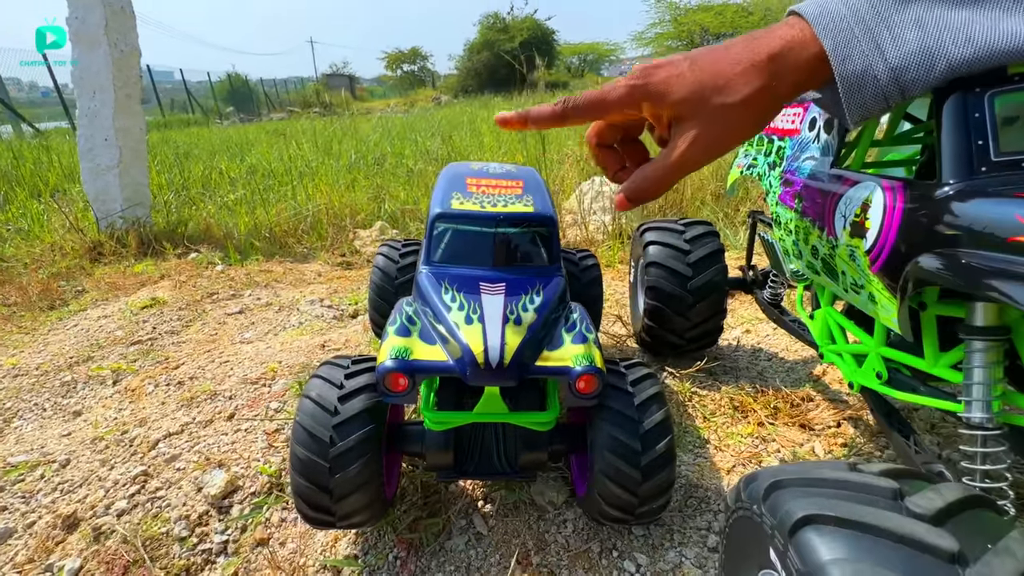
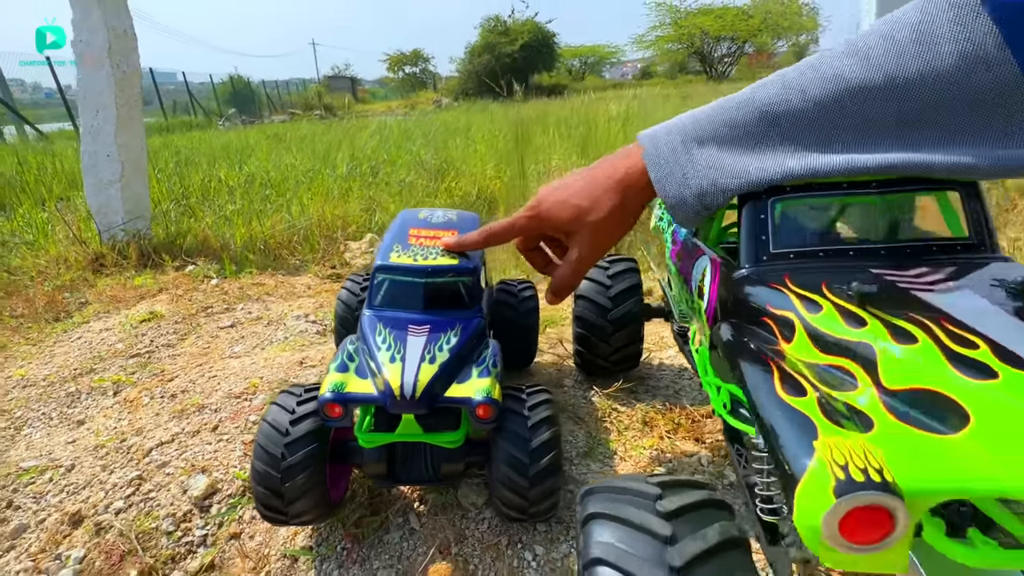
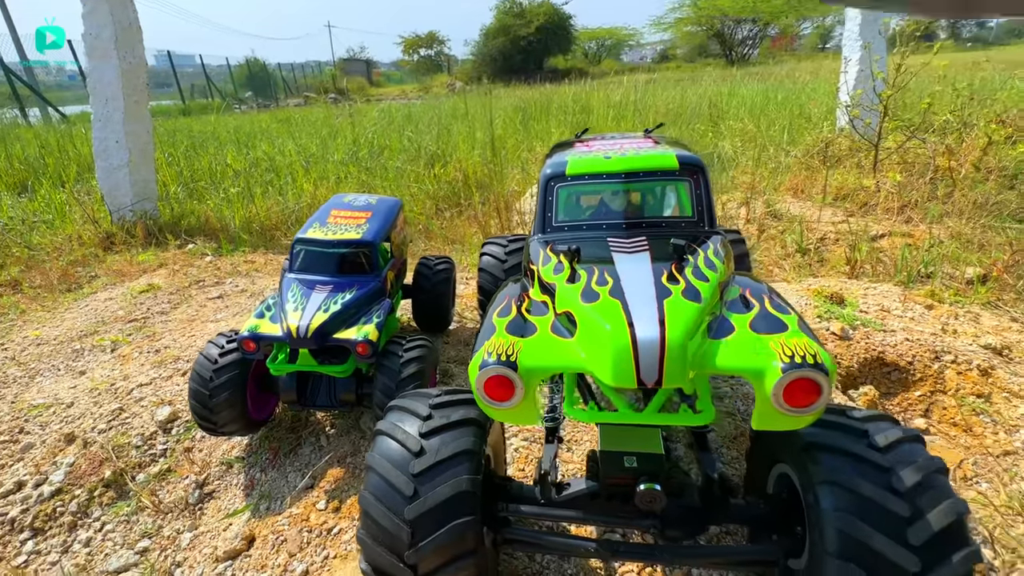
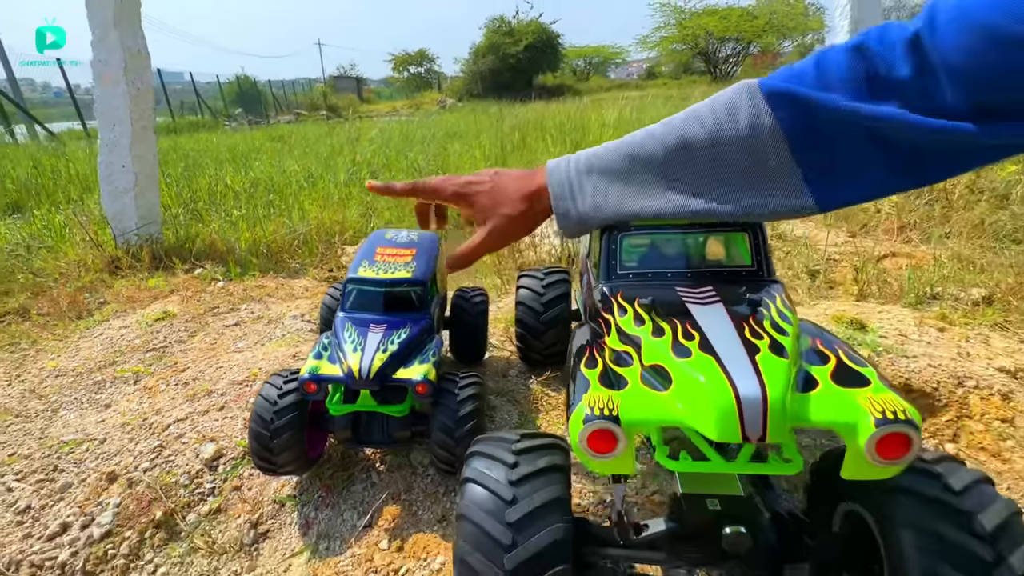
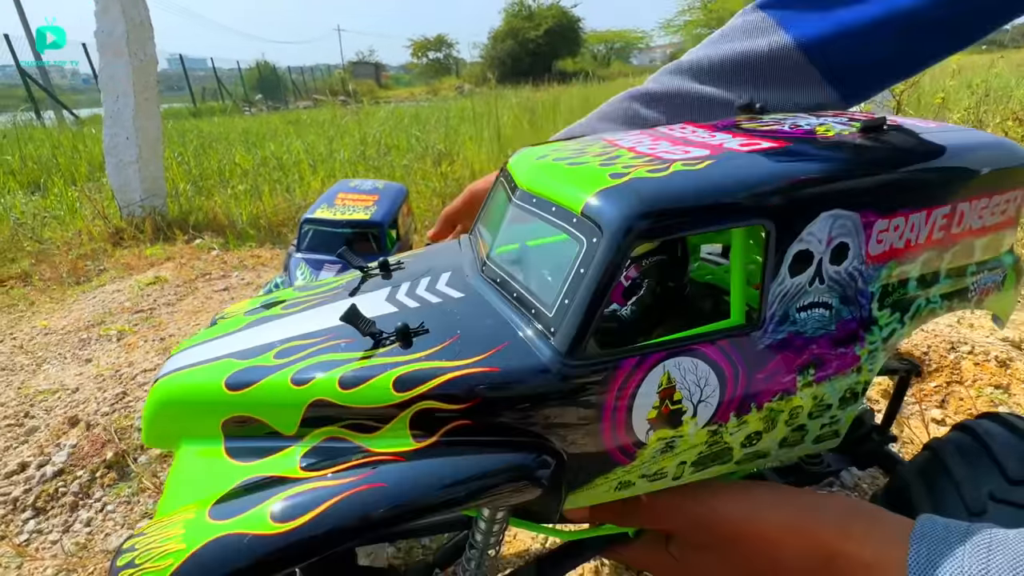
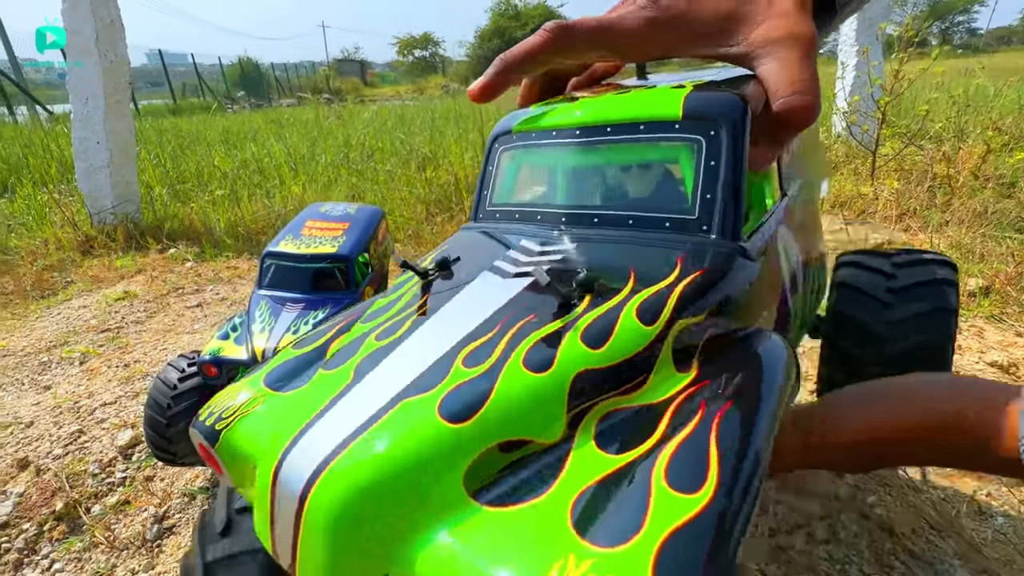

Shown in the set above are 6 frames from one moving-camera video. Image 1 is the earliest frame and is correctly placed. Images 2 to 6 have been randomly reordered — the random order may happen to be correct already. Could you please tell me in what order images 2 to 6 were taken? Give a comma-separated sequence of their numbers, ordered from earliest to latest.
2, 4, 3, 6, 5
